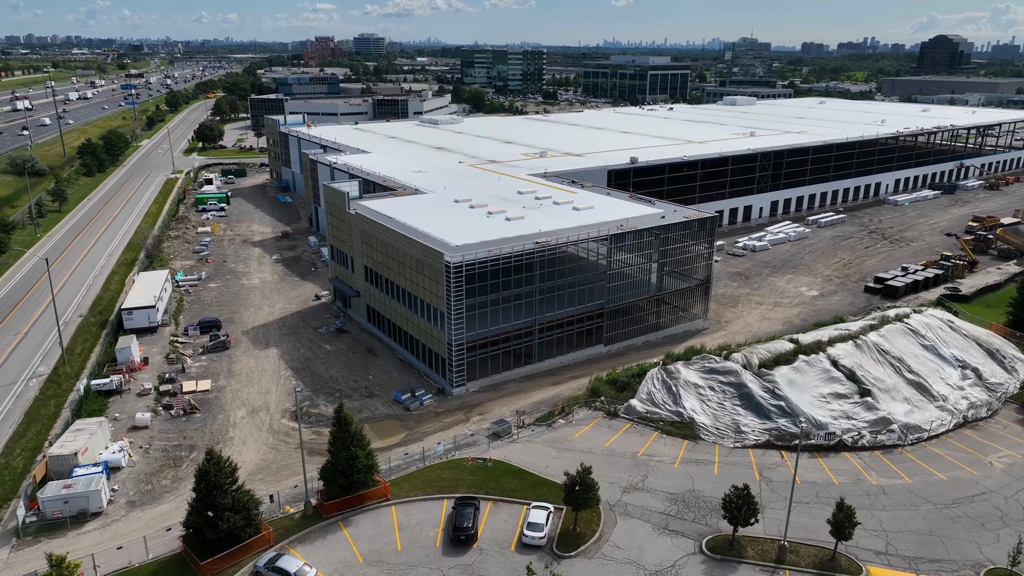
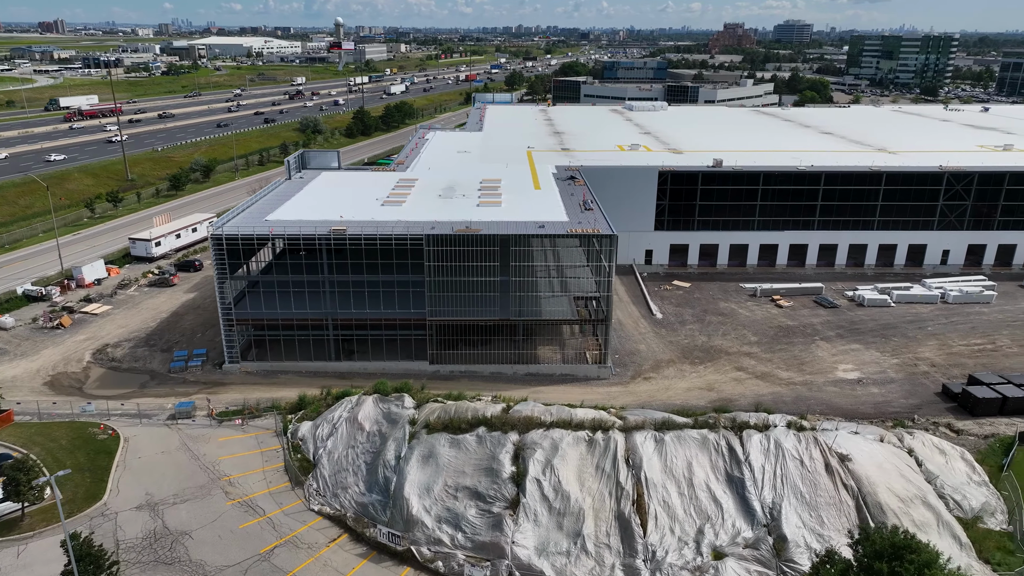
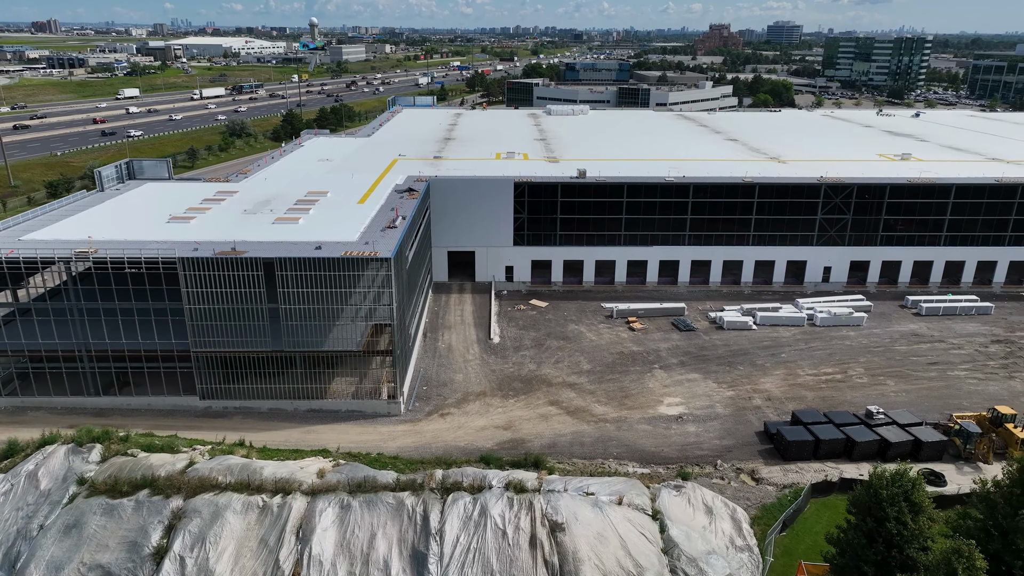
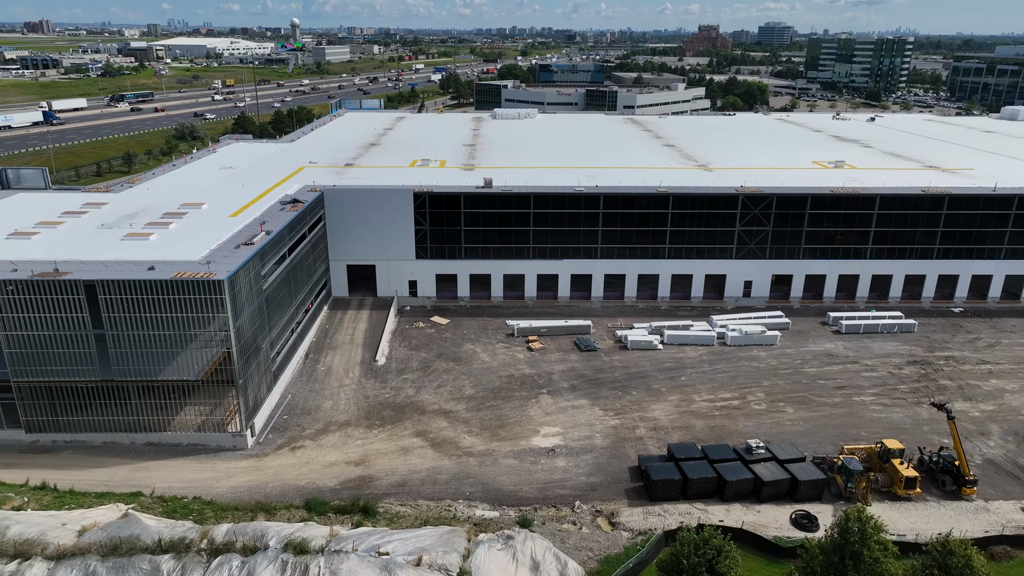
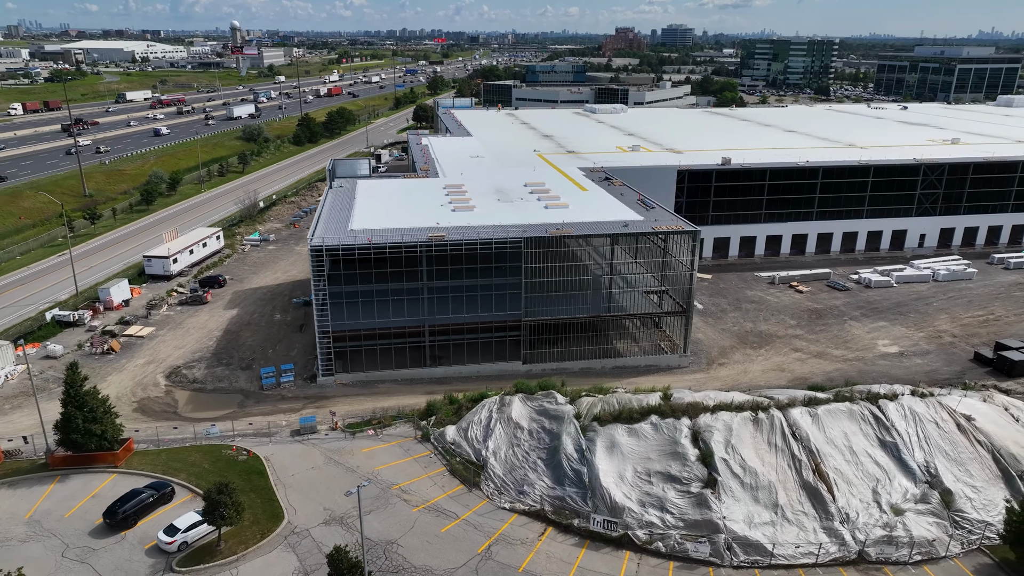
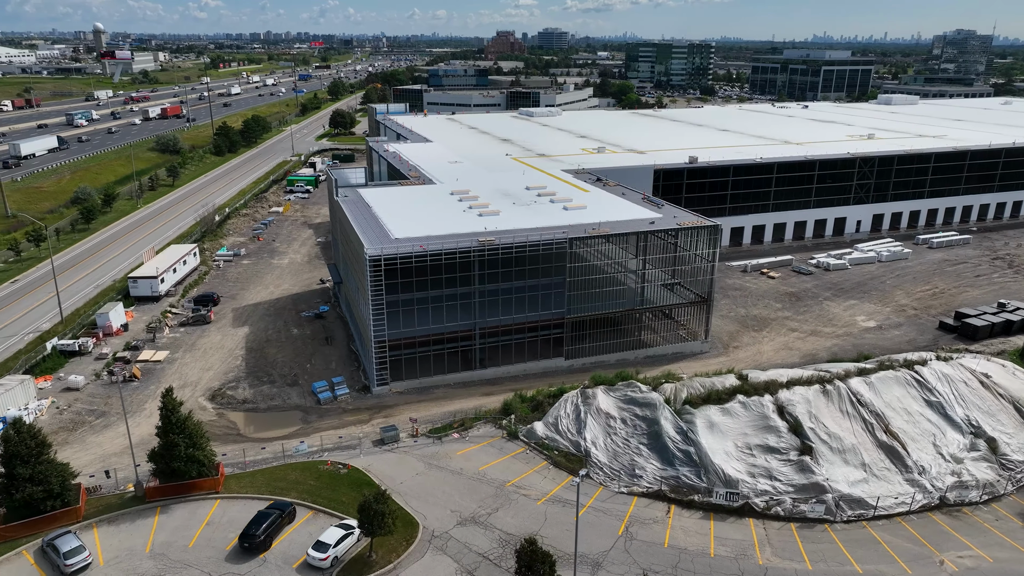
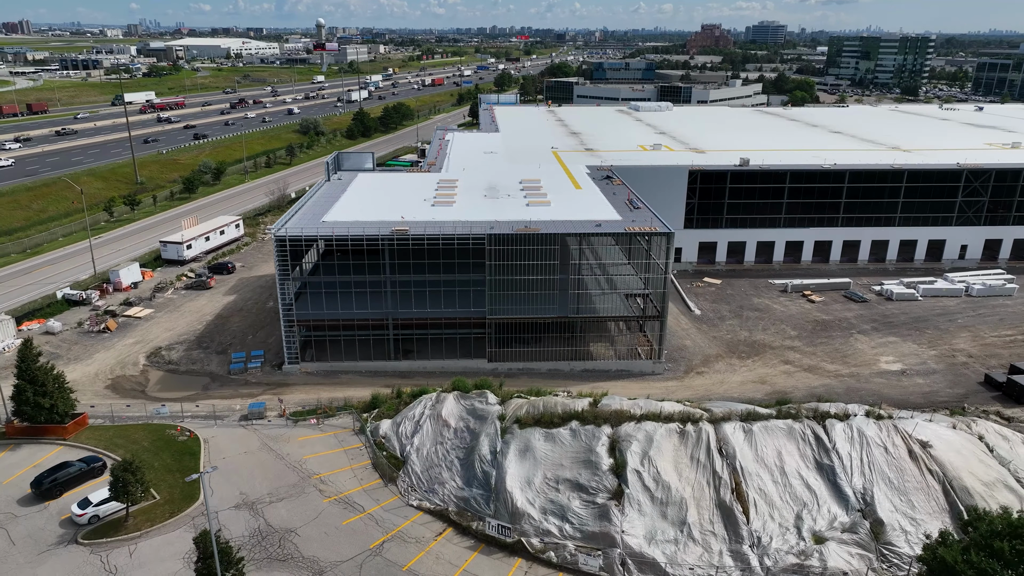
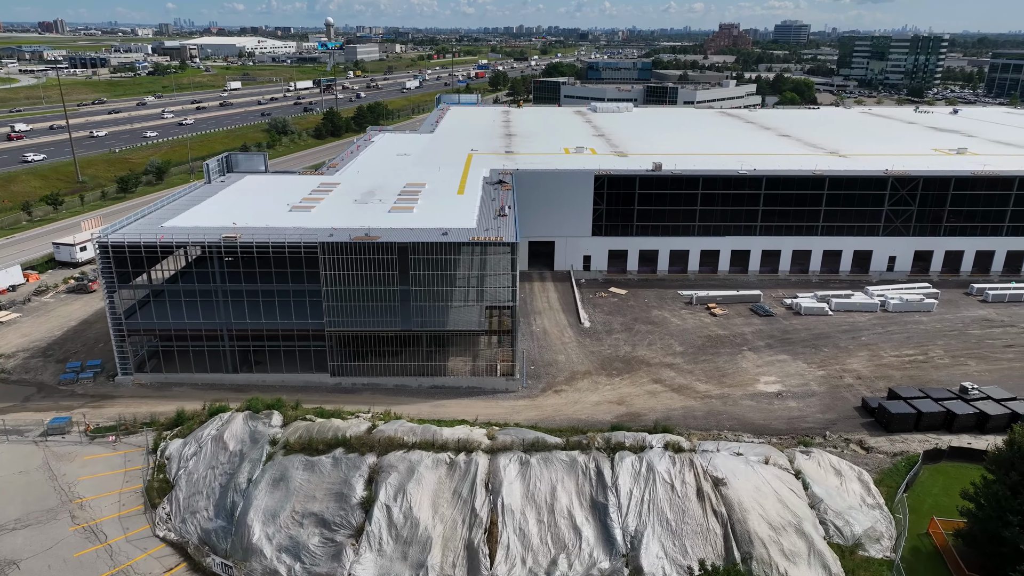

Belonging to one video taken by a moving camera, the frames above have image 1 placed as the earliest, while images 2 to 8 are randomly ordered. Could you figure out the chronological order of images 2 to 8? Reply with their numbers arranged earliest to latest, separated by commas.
6, 5, 7, 2, 8, 3, 4
